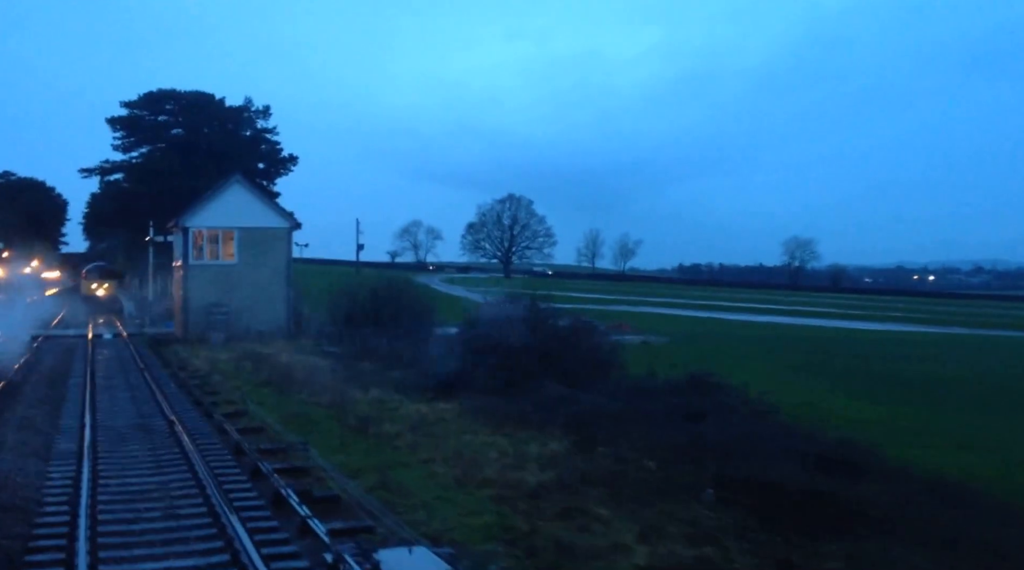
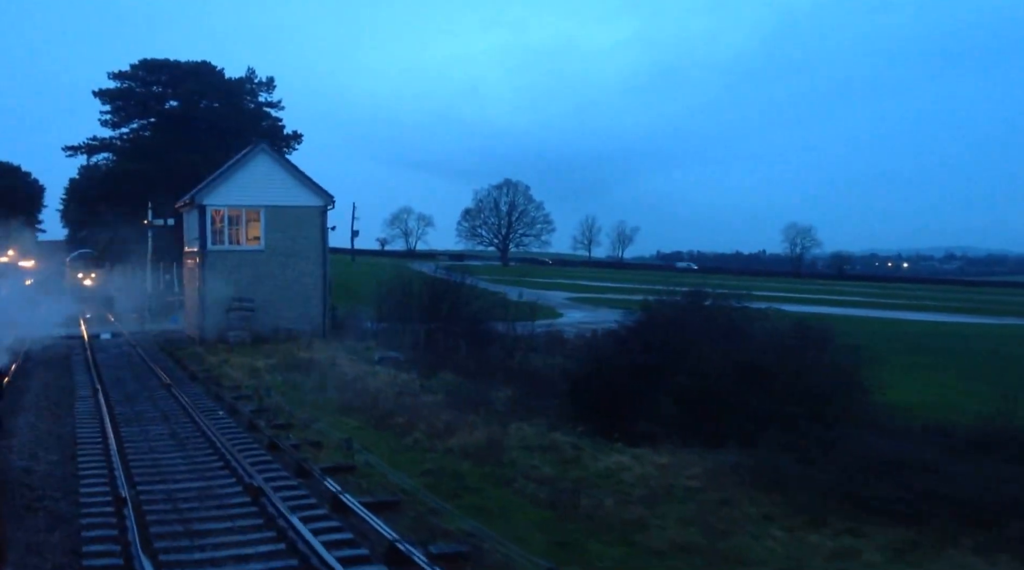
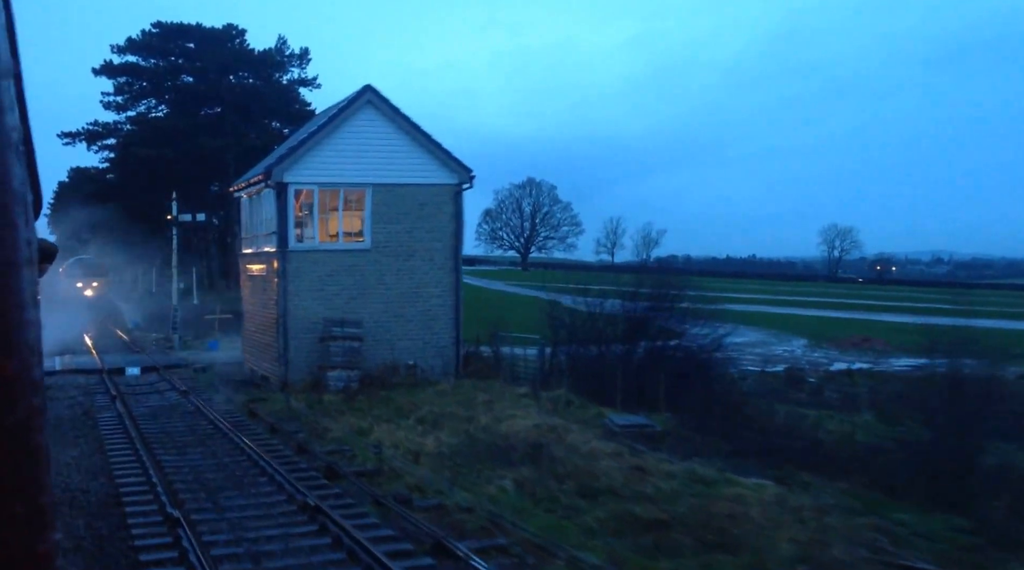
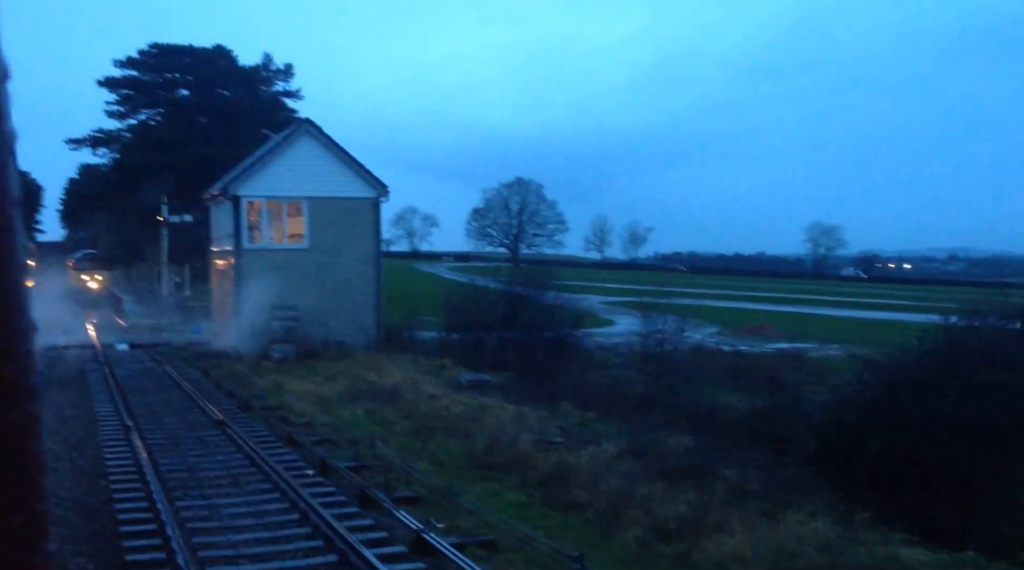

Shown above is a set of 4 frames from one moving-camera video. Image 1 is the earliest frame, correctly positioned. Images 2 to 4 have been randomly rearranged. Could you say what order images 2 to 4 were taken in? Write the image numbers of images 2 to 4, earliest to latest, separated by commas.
2, 4, 3
